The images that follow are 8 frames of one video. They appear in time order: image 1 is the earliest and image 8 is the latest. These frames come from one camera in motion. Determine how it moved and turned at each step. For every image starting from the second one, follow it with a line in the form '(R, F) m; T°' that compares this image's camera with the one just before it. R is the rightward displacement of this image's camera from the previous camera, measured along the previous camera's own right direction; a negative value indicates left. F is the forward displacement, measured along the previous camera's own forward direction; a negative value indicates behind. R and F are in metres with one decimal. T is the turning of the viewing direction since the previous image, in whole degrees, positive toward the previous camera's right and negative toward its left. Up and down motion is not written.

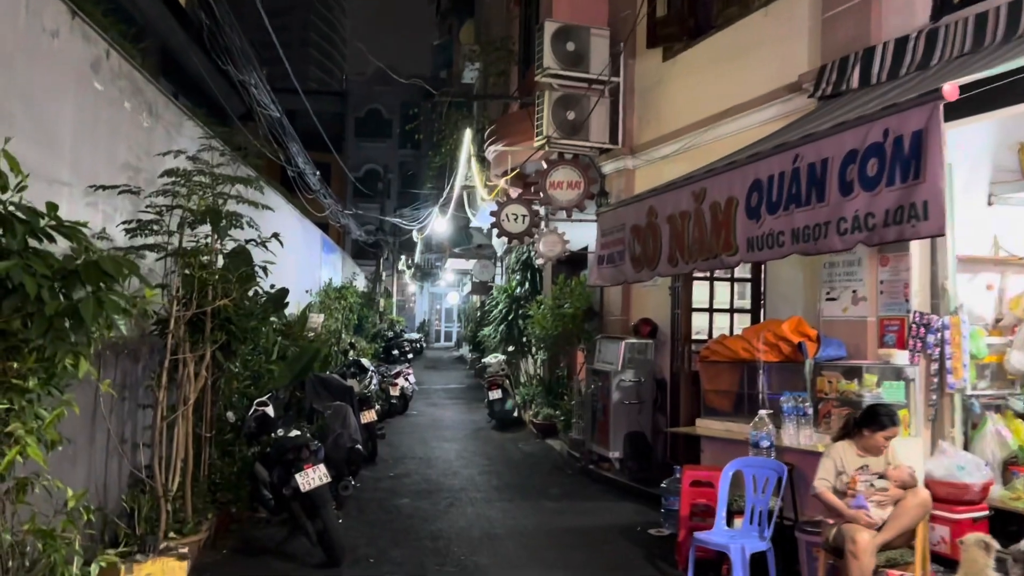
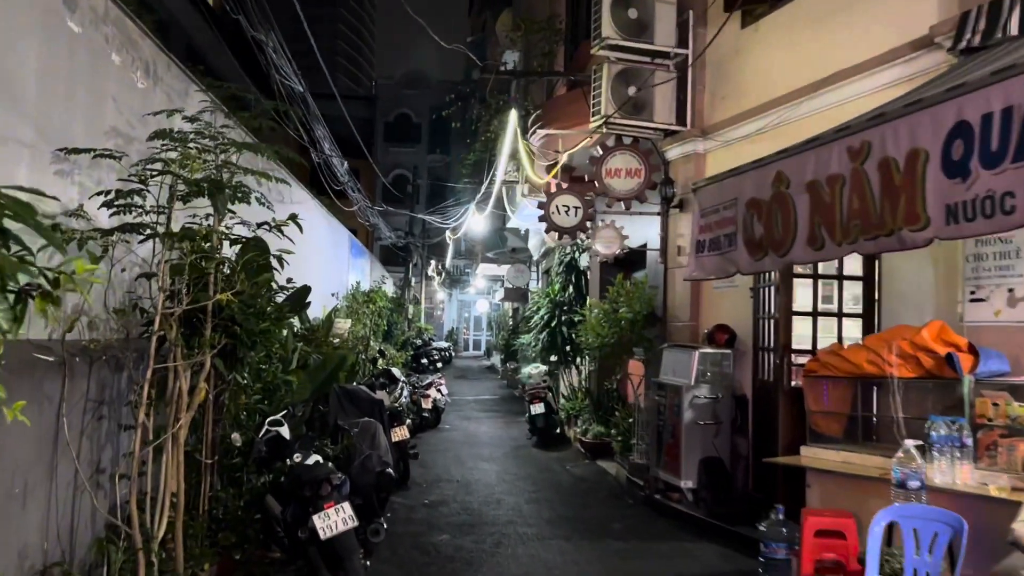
(-0.2, +1.0) m; -2°
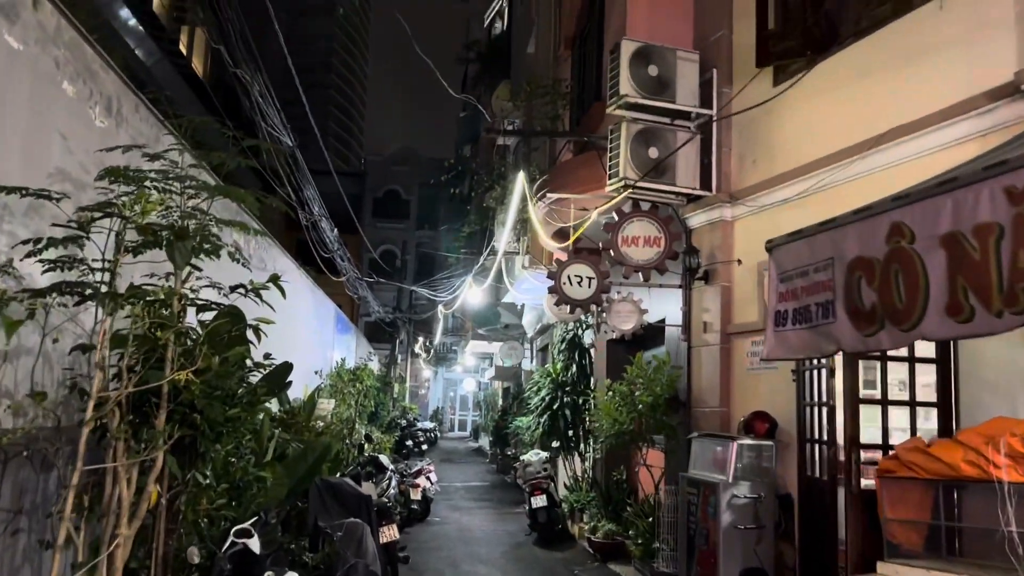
(-0.2, +0.8) m; +1°
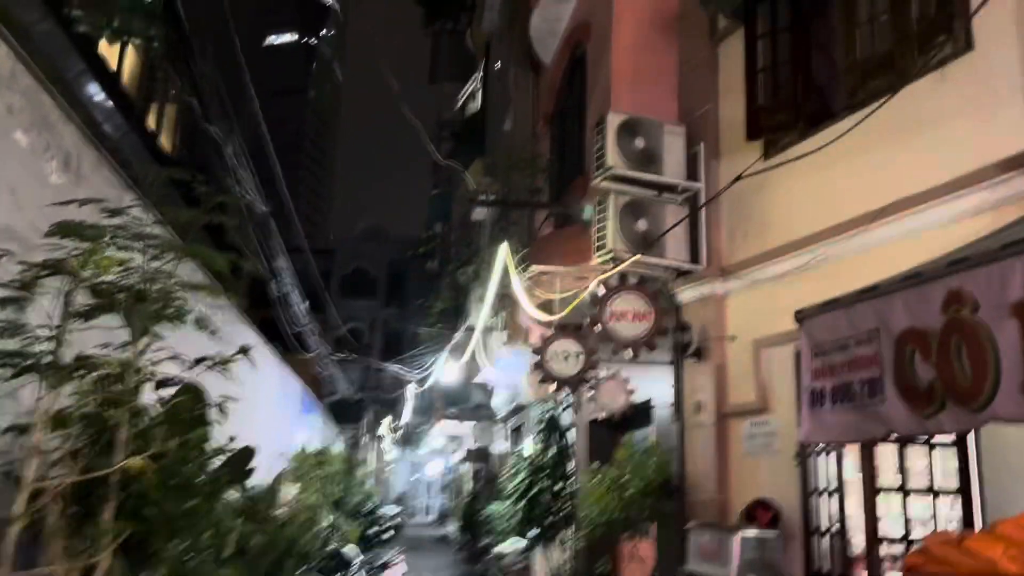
(-0.1, +0.3) m; +2°
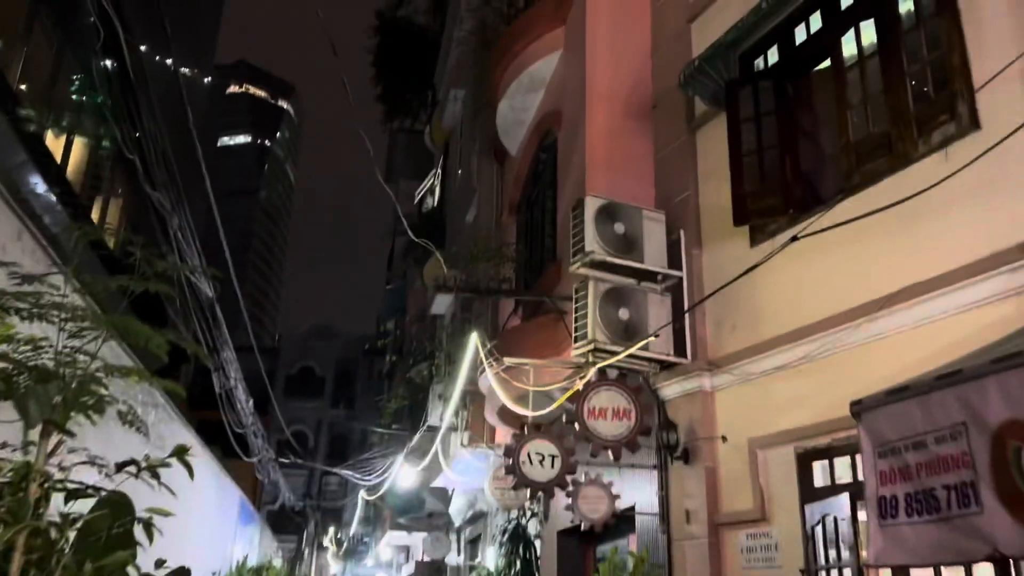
(-0.2, +0.5) m; +4°
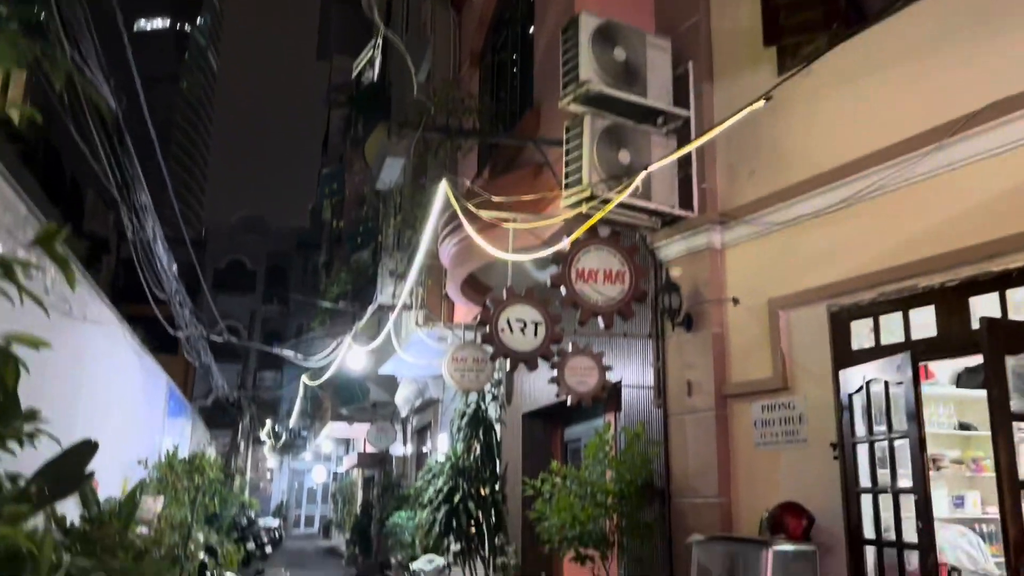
(-0.3, +0.9) m; +5°
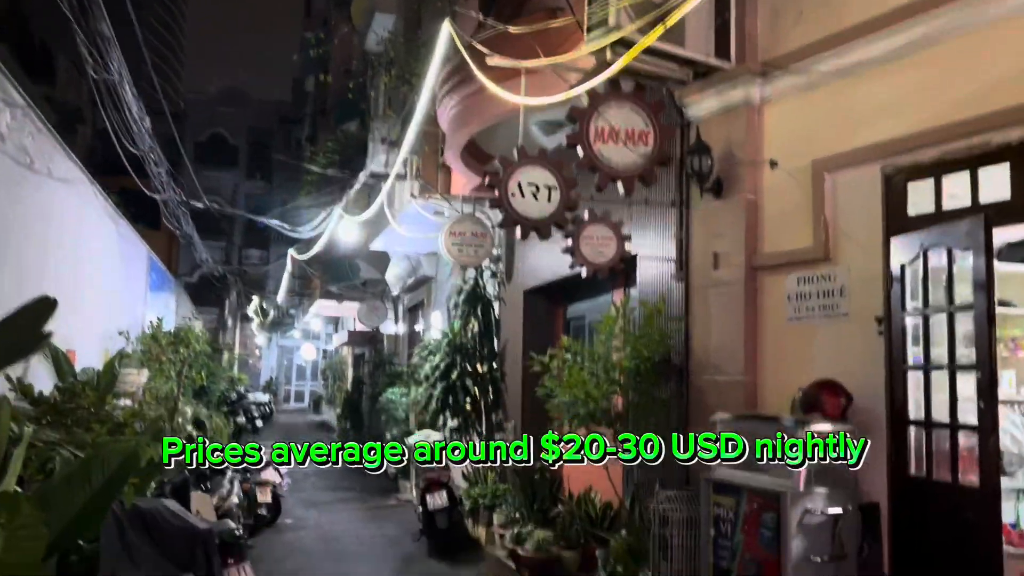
(-0.1, +0.5) m; +1°
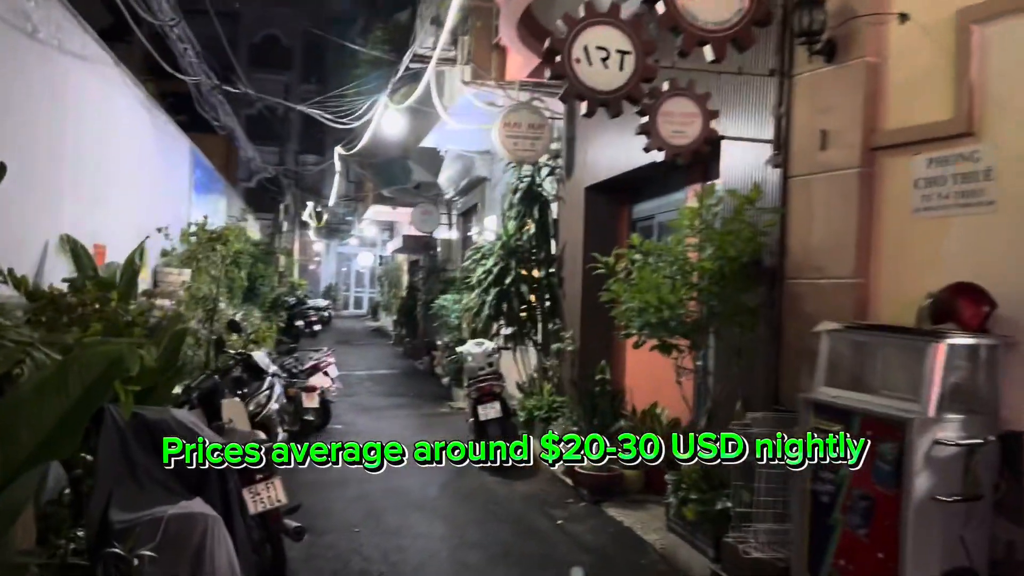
(0.0, +0.6) m; -4°
